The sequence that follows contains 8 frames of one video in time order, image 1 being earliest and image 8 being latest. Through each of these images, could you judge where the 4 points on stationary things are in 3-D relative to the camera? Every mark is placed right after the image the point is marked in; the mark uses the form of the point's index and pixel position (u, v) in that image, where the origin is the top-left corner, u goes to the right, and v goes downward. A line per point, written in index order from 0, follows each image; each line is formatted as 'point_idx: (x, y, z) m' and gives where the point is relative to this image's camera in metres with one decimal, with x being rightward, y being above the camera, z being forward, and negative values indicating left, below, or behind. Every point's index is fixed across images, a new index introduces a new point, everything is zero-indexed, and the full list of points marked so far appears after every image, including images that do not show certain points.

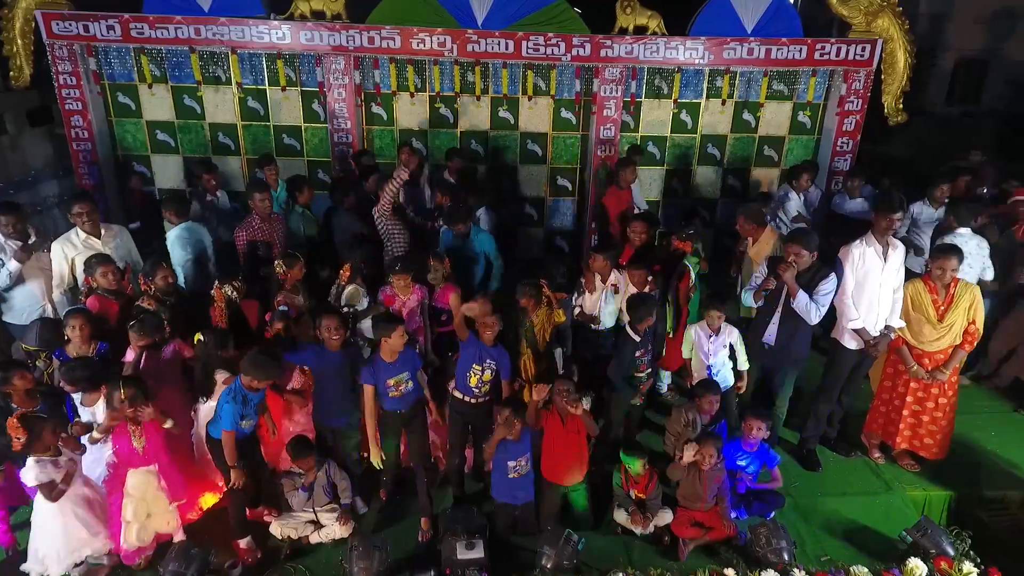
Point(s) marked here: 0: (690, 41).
0: (+2.2, +3.0, +7.6) m
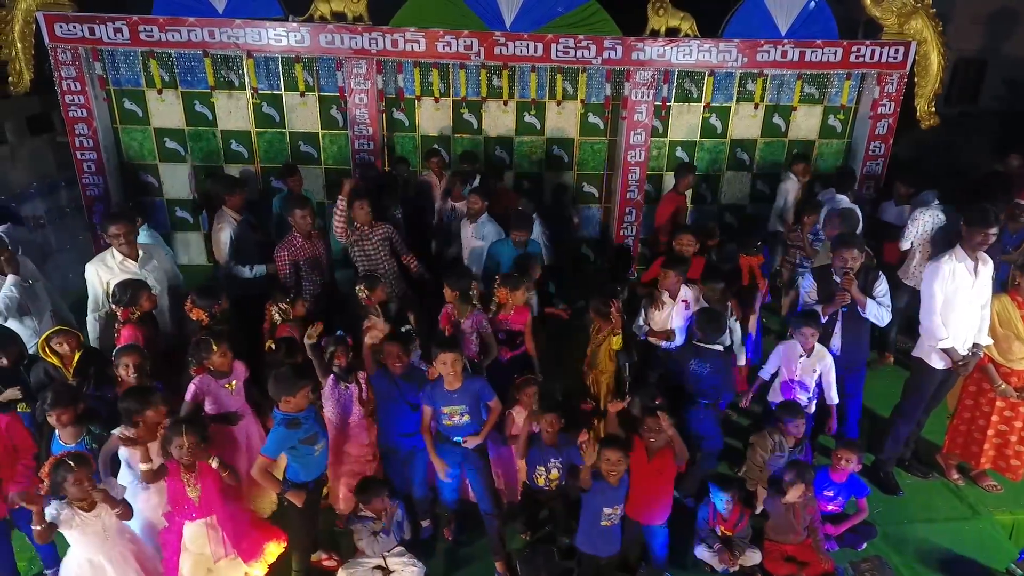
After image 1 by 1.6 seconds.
0: (+2.5, +2.9, +7.4) m
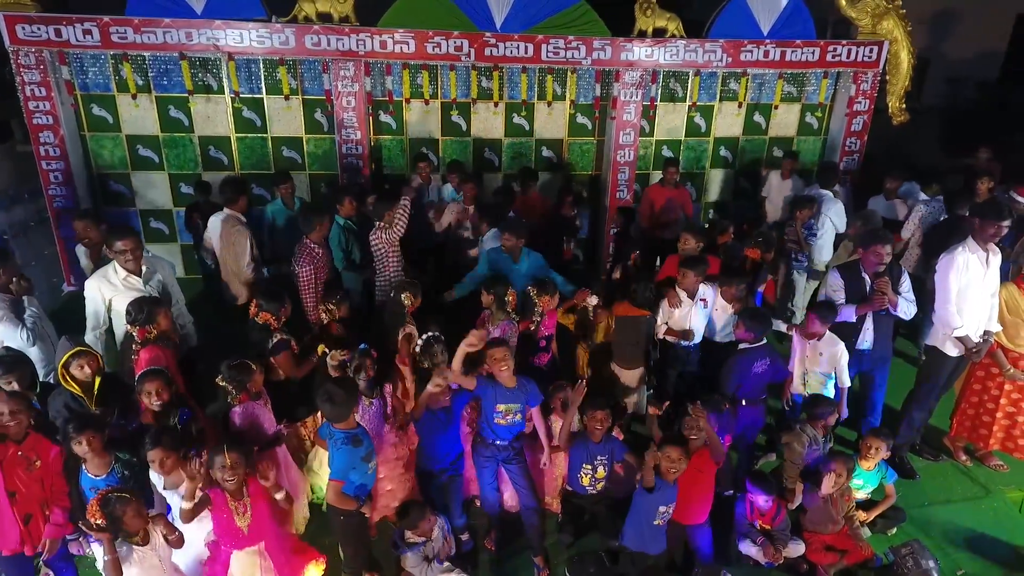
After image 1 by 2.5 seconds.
0: (+2.4, +2.9, +7.5) m
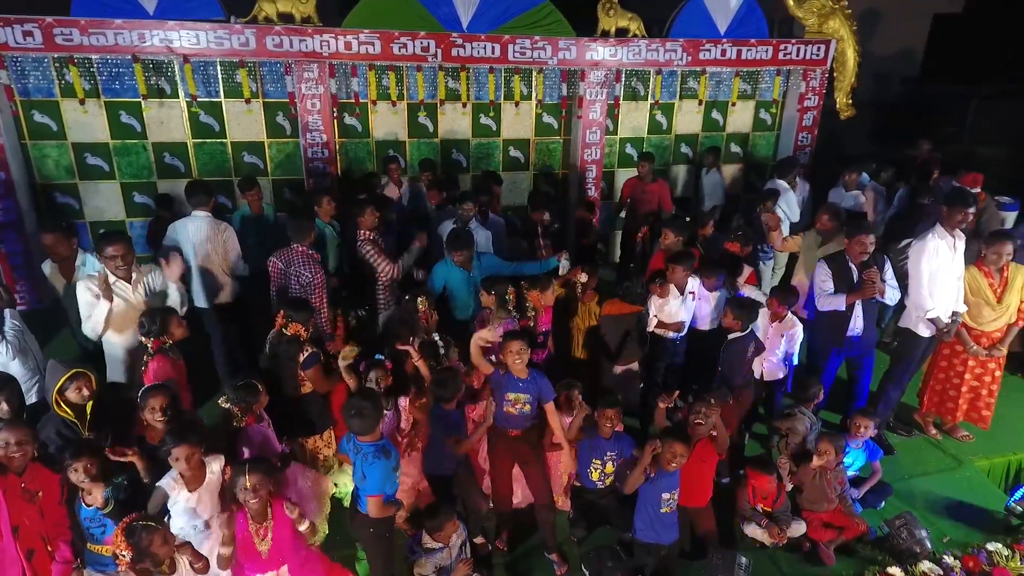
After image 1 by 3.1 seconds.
0: (+1.9, +3.0, +7.7) m
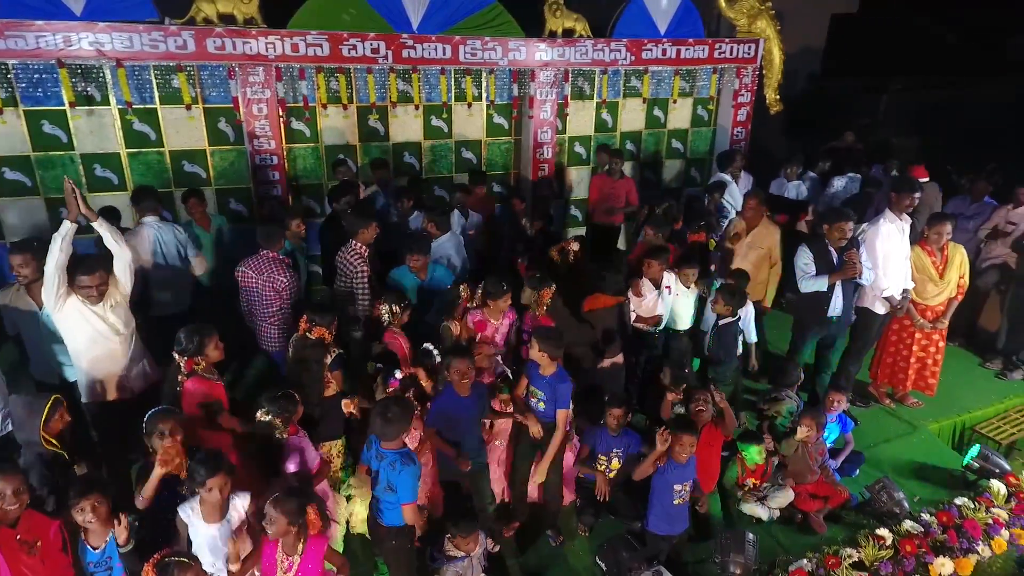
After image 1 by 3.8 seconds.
0: (+1.3, +3.1, +7.9) m
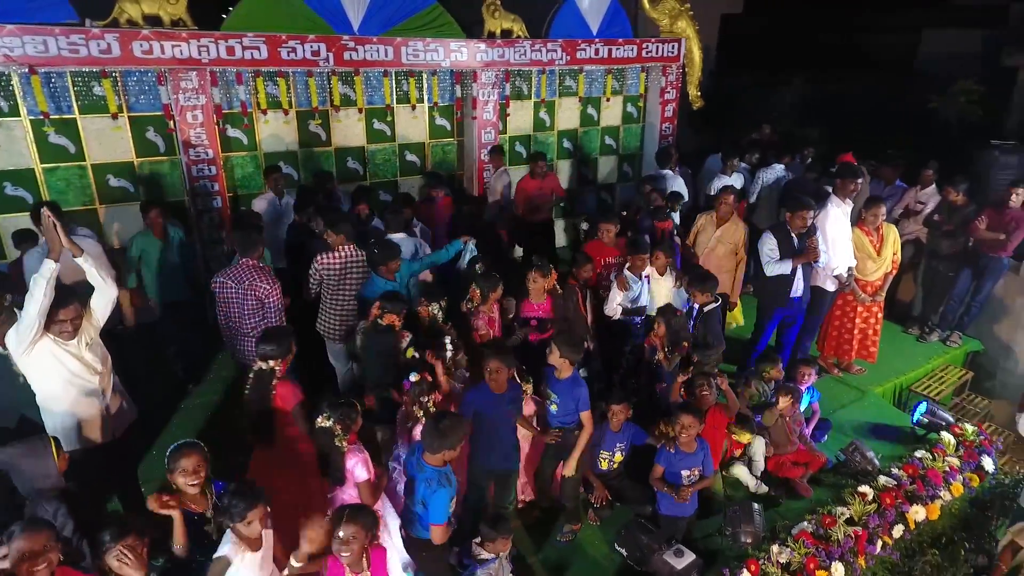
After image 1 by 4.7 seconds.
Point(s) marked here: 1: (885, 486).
0: (+0.5, +3.1, +8.0) m
1: (+2.5, -1.3, +4.3) m
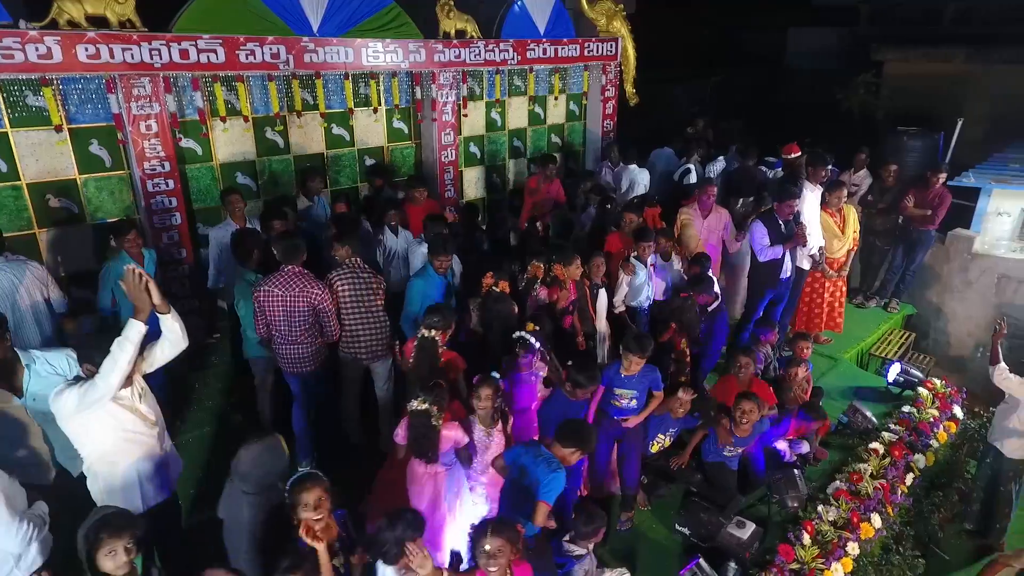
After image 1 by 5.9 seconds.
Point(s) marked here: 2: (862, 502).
0: (-0.1, +3.2, +8.1) m
1: (+2.9, -1.2, +4.7) m
2: (+2.3, -1.4, +4.2) m
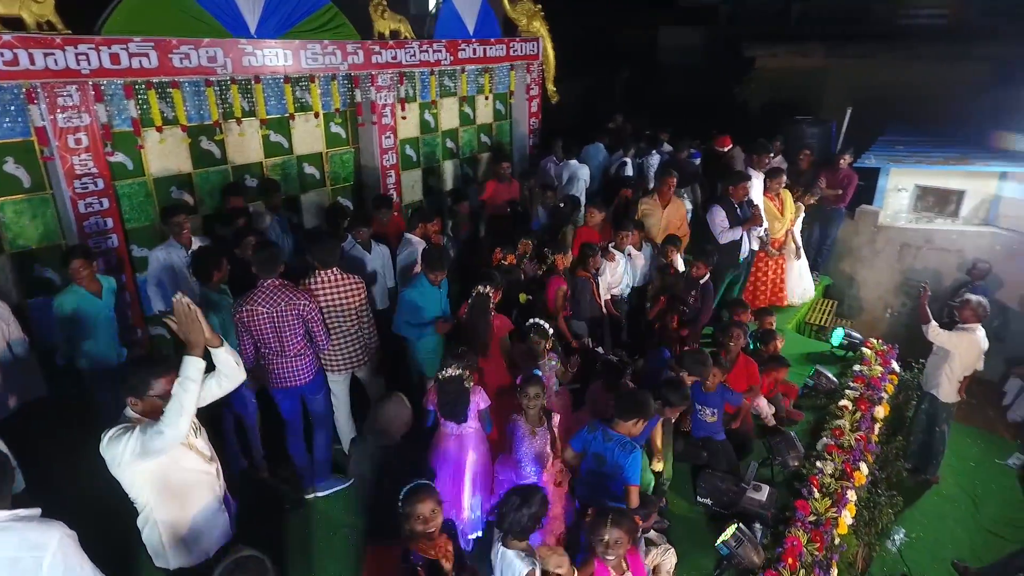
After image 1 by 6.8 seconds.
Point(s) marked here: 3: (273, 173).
0: (-1.0, +3.1, +8.0) m
1: (+2.9, -0.9, +5.3) m
2: (+2.5, -1.2, +4.6) m
3: (-2.6, +1.3, +7.0) m
